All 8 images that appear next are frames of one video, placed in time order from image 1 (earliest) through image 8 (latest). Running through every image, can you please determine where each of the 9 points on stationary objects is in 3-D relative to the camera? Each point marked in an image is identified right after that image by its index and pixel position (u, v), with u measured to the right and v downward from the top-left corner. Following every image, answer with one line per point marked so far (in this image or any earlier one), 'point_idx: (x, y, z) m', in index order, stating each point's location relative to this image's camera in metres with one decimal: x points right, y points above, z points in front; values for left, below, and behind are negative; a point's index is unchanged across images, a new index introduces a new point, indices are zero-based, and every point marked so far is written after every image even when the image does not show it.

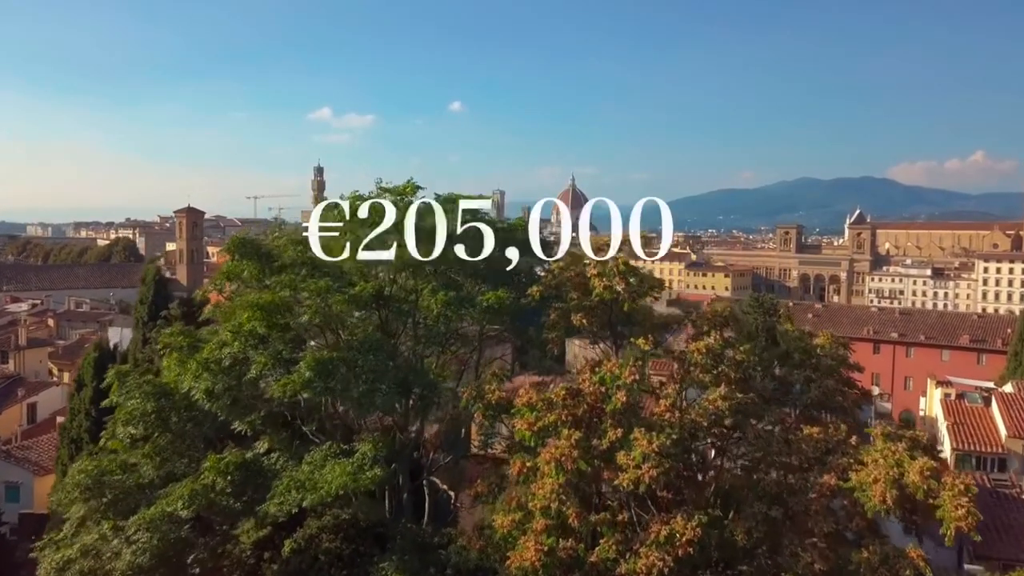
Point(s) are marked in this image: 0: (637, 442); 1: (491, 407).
0: (+1.4, -1.7, +9.1) m
1: (-0.3, -1.5, +10.1) m
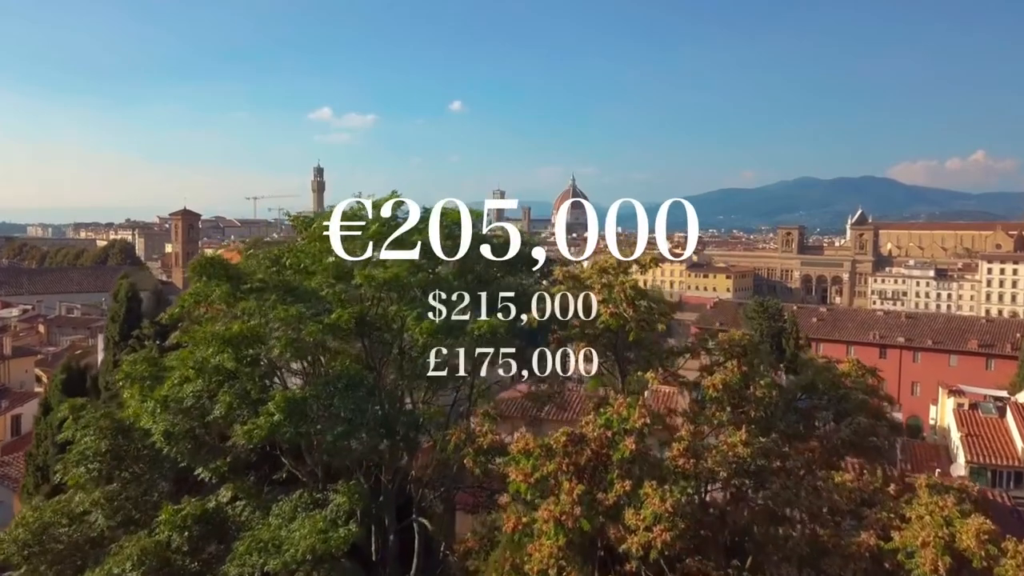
0: (+1.3, -2.1, +8.0) m
1: (-0.3, -1.8, +9.0) m
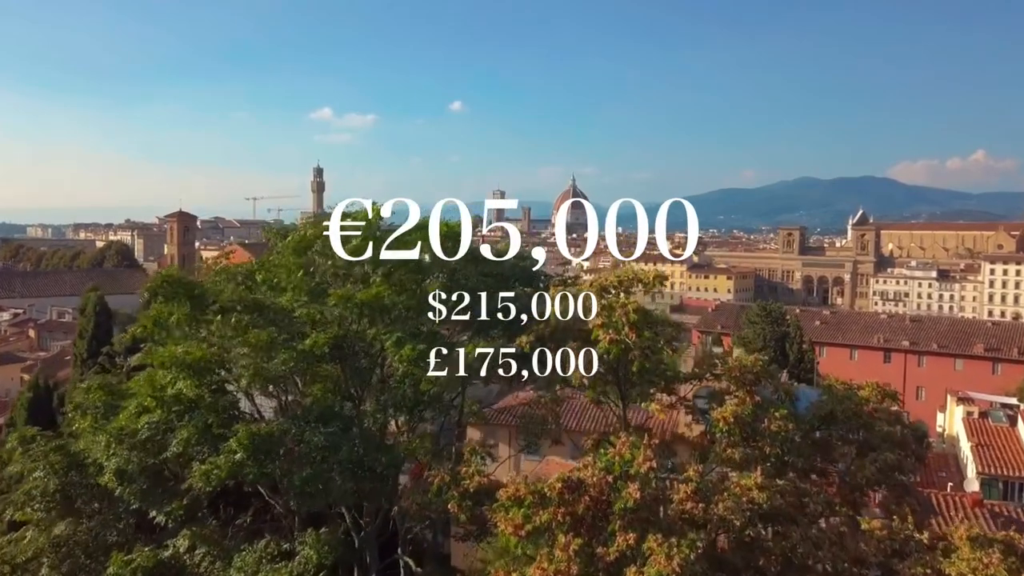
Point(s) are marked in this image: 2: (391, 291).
0: (+1.2, -2.3, +7.0) m
1: (-0.4, -2.1, +8.0) m
2: (-1.5, -0.1, +9.8) m
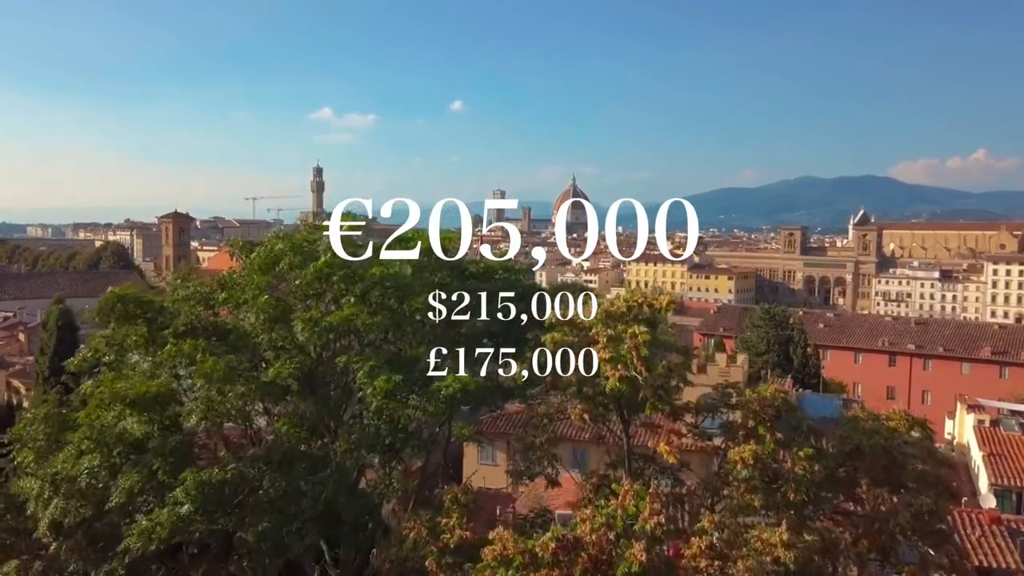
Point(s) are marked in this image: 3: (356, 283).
0: (+1.1, -2.5, +6.0) m
1: (-0.5, -2.3, +7.0) m
2: (-1.6, -0.3, +8.8) m
3: (-1.8, 0.0, +9.4) m
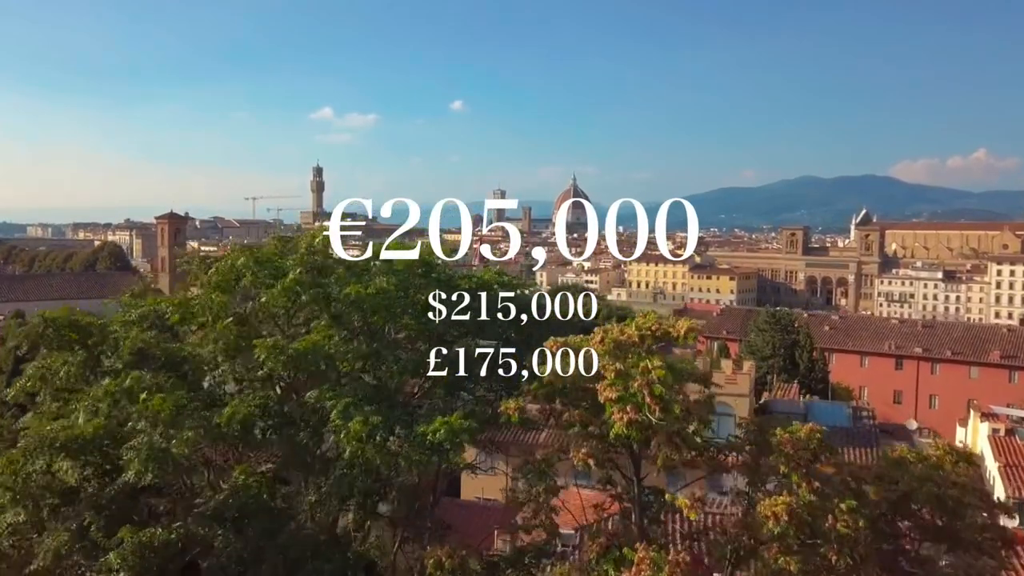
0: (+1.1, -2.7, +4.9) m
1: (-0.6, -2.5, +5.9) m
2: (-1.6, -0.5, +7.7) m
3: (-1.9, -0.2, +8.3) m
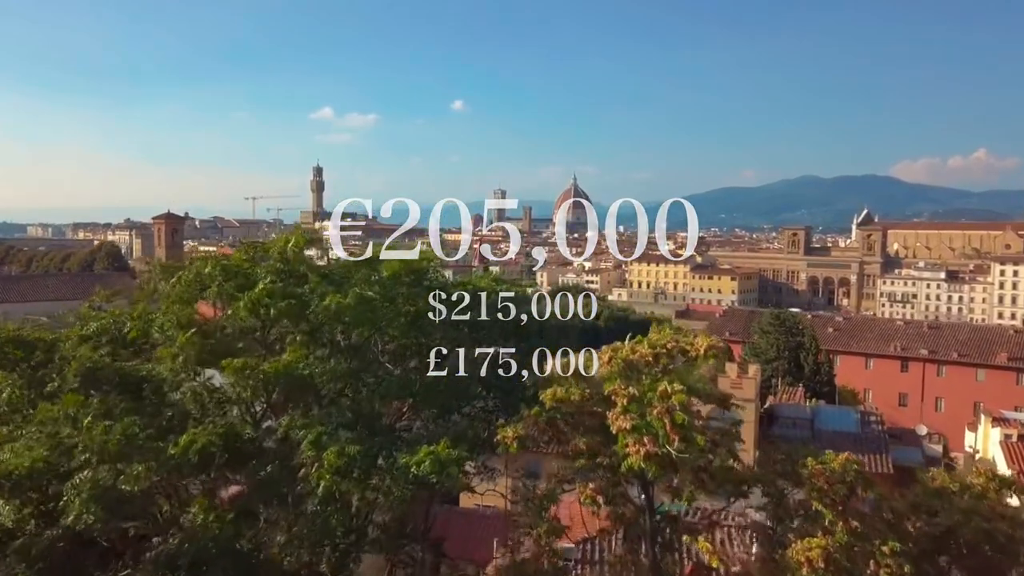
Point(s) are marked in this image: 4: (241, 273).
0: (+1.1, -2.8, +4.0) m
1: (-0.6, -2.6, +5.1) m
2: (-1.6, -0.6, +6.8) m
3: (-1.9, -0.3, +7.4) m
4: (-2.8, +0.2, +8.3) m
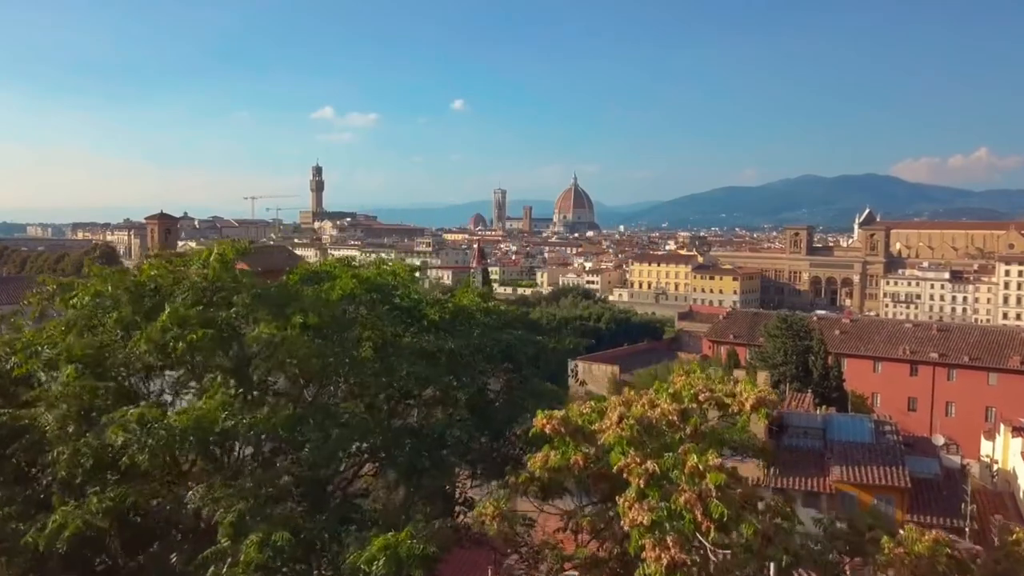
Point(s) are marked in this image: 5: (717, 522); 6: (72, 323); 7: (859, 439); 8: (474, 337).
0: (+1.0, -3.0, +2.5) m
1: (-0.7, -2.8, +3.6) m
2: (-1.7, -0.7, +5.3) m
3: (-2.0, -0.4, +5.9) m
4: (-2.8, 0.0, +6.8) m
5: (+1.1, -1.2, +4.3) m
6: (-3.3, -0.3, +6.3) m
7: (+6.6, -2.9, +15.7) m
8: (-0.2, -0.6, +6.8) m
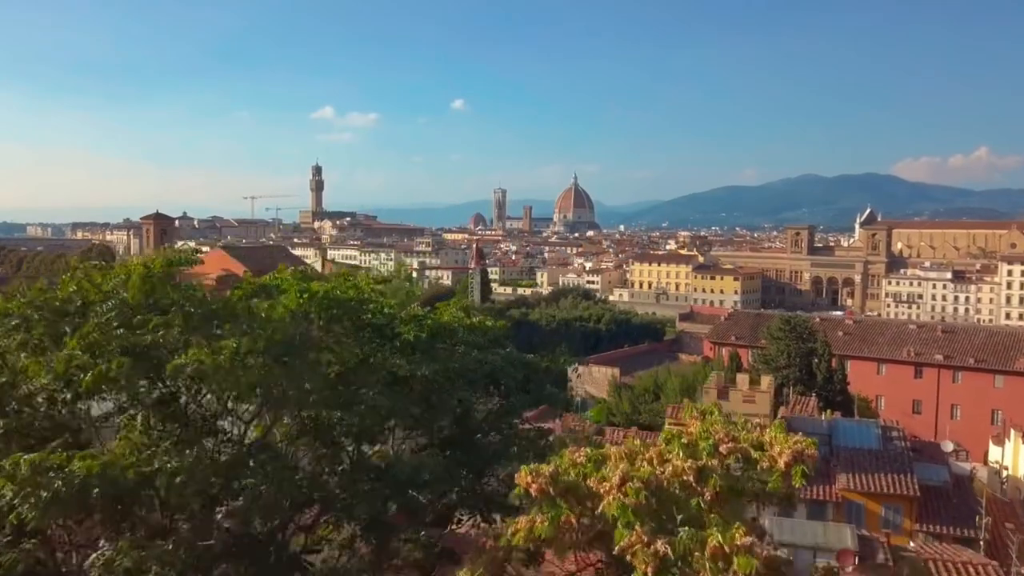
0: (+0.9, -3.1, +1.7) m
1: (-0.8, -2.9, +2.7) m
2: (-1.9, -0.9, +4.5) m
3: (-2.1, -0.5, +5.1) m
4: (-3.0, -0.1, +5.9) m
5: (+1.0, -1.3, +3.5) m
6: (-3.5, -0.4, +5.5) m
7: (+6.5, -3.0, +14.9) m
8: (-0.3, -0.7, +6.0) m
